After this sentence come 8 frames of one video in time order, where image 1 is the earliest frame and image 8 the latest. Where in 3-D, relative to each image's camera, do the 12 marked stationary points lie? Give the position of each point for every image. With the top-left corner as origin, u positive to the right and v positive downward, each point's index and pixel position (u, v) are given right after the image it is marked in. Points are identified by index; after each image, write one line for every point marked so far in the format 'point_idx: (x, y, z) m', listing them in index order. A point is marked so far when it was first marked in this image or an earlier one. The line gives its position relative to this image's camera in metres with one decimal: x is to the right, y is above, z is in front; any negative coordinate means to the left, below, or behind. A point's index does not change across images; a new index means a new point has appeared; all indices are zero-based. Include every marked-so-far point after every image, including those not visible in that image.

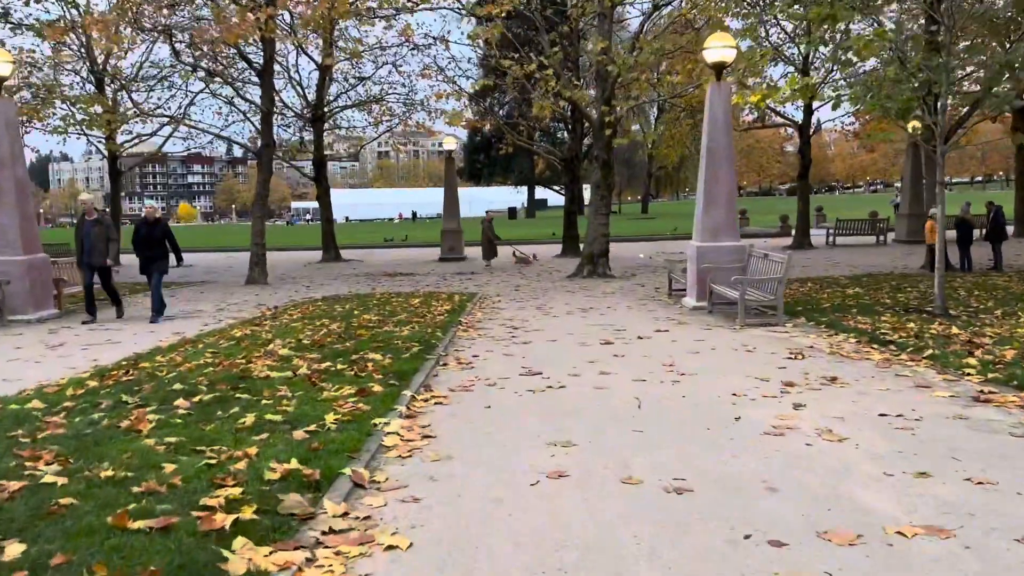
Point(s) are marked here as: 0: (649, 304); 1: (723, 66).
0: (+2.2, -0.3, +13.2) m
1: (+3.1, +3.2, +11.9) m
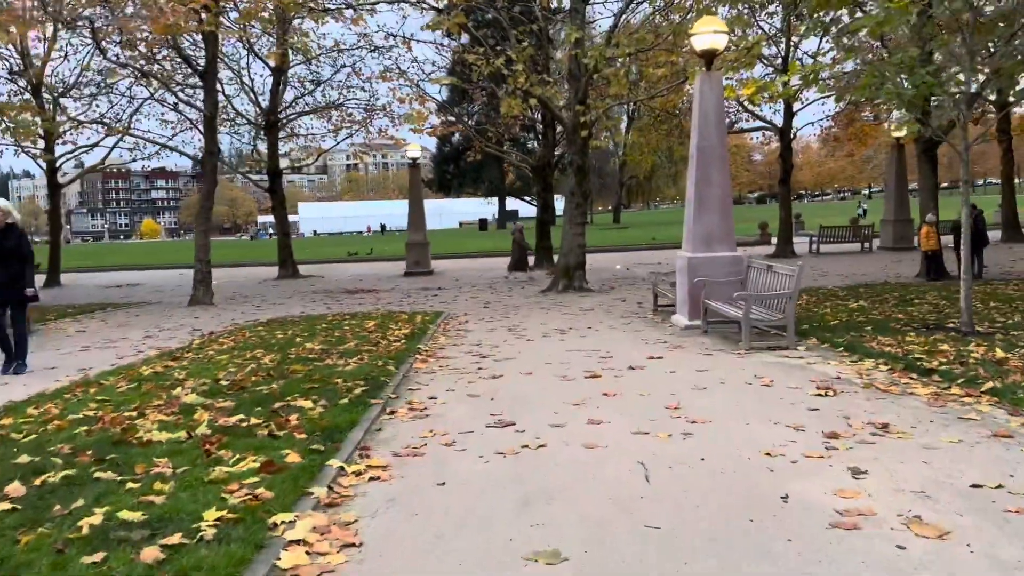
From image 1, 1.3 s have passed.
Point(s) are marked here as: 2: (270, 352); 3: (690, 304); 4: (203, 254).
0: (+1.8, -0.5, +11.7) m
1: (+2.6, +3.0, +10.5) m
2: (-2.7, -0.7, +9.0) m
3: (+2.3, -0.2, +10.6) m
4: (-7.0, +0.8, +18.3) m
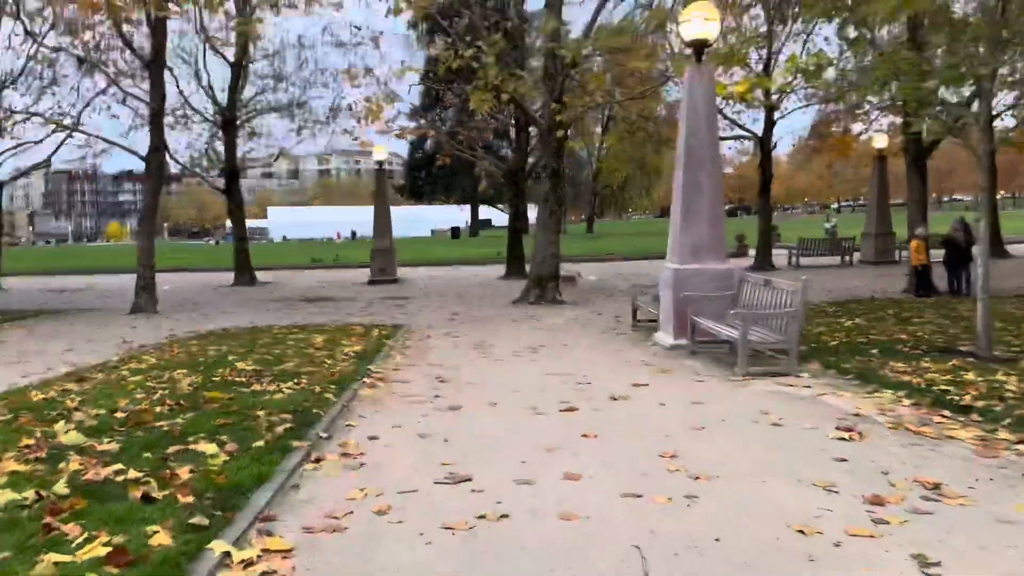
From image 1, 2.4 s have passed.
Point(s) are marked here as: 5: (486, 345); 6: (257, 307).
0: (+1.3, -0.7, +10.6) m
1: (+2.2, +2.8, +9.5) m
2: (-3.1, -0.8, +7.7) m
3: (+1.9, -0.4, +9.5) m
4: (-7.7, +0.6, +16.9) m
5: (-0.3, -0.7, +10.4) m
6: (-5.7, -0.4, +18.1) m
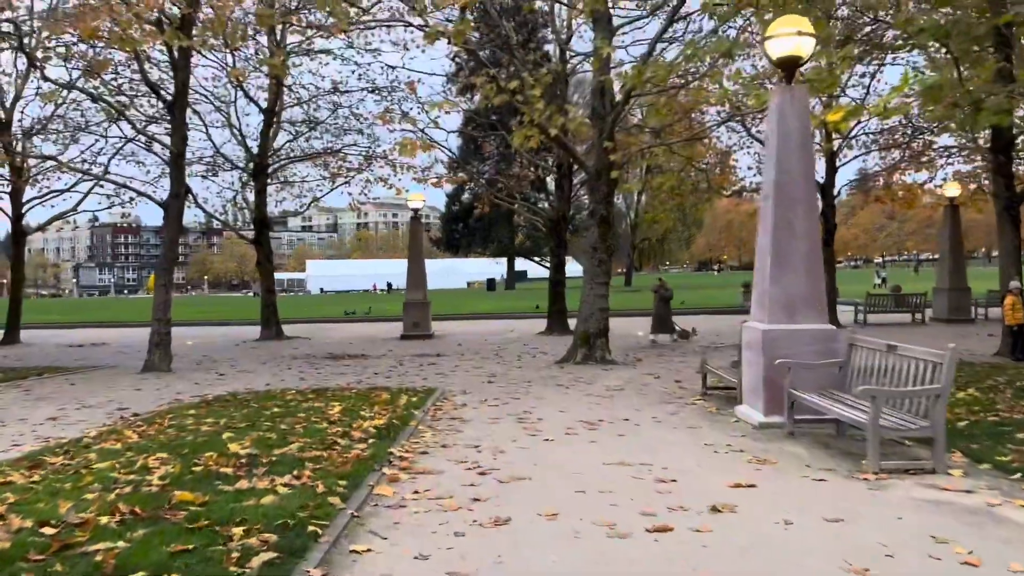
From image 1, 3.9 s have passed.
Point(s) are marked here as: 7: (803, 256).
0: (+1.9, -1.4, +8.9) m
1: (+2.8, +2.2, +7.9) m
2: (-2.6, -1.3, +6.2) m
3: (+2.4, -1.0, +7.8) m
4: (-6.8, -0.5, +15.7) m
5: (+0.2, -1.4, +8.8) m
6: (-4.8, -1.6, +16.7) m
7: (+2.8, +0.3, +7.9) m
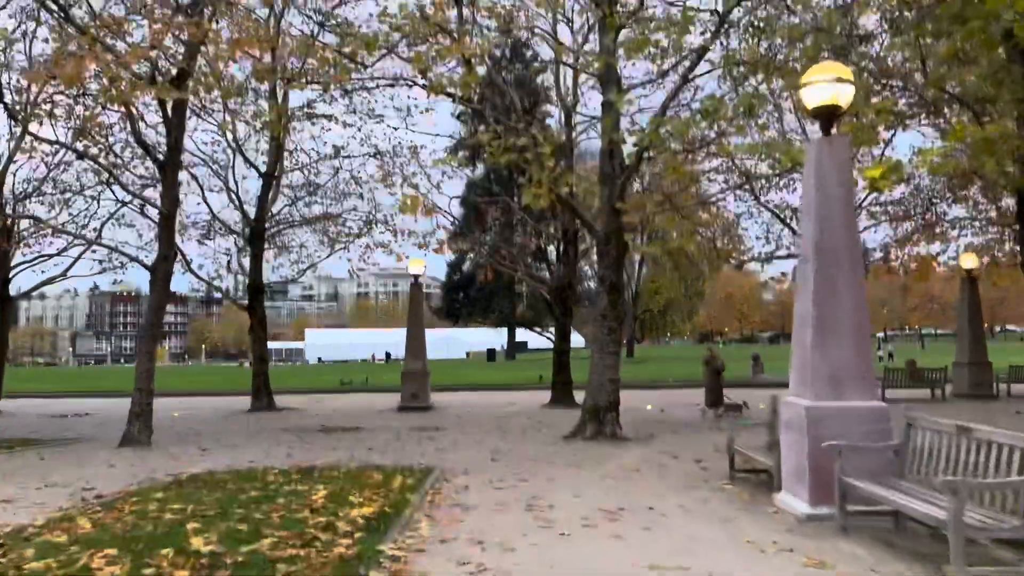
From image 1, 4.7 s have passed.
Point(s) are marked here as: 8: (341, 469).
0: (+2.0, -2.1, +7.9) m
1: (+2.9, +1.6, +7.3) m
2: (-2.5, -1.7, +5.2) m
3: (+2.5, -1.6, +6.8) m
4: (-6.7, -1.7, +14.7) m
5: (+0.3, -2.1, +7.8) m
6: (-4.7, -2.9, +15.6) m
7: (+2.9, -0.3, +7.1) m
8: (-2.1, -2.3, +10.1) m
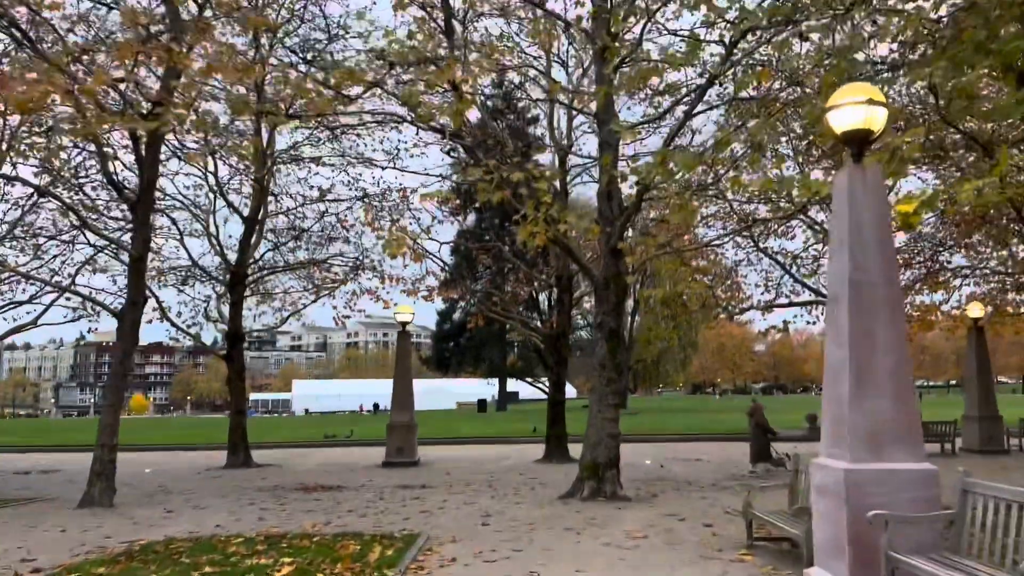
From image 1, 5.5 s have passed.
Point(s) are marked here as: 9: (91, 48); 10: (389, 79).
0: (+1.9, -2.5, +6.9) m
1: (+2.8, +1.2, +6.5) m
2: (-2.6, -2.0, +4.2) m
3: (+2.5, -1.9, +5.9) m
4: (-6.9, -2.5, +13.7) m
5: (+0.3, -2.5, +6.8) m
6: (-4.9, -3.8, +14.5) m
7: (+2.9, -0.7, +6.2) m
8: (-2.2, -2.8, +9.0) m
9: (-6.1, +3.5, +11.8) m
10: (-1.9, +3.2, +12.3) m
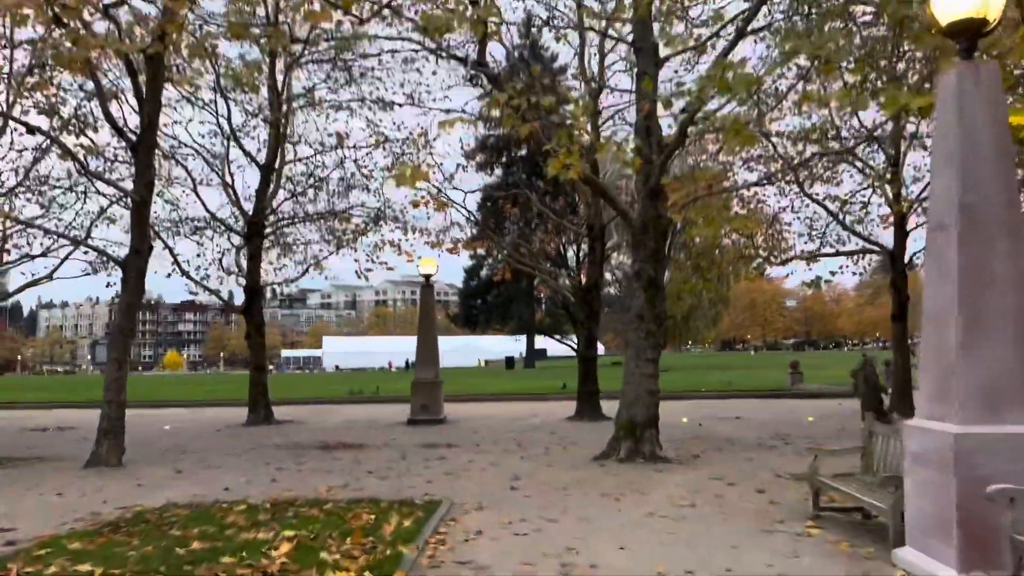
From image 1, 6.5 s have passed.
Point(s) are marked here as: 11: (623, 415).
0: (+2.2, -2.0, +5.9) m
1: (+3.1, +1.7, +5.3) m
2: (-2.4, -1.6, +3.3) m
3: (+2.7, -1.5, +4.8) m
4: (-6.4, -1.7, +12.9) m
5: (+0.5, -2.0, +5.8) m
6: (-4.4, -2.9, +13.8) m
7: (+3.1, -0.2, +5.0) m
8: (-1.9, -2.2, +8.2) m
9: (-5.7, +4.2, +10.7) m
10: (-1.5, +4.0, +11.1) m
11: (+1.7, -2.0, +12.7) m
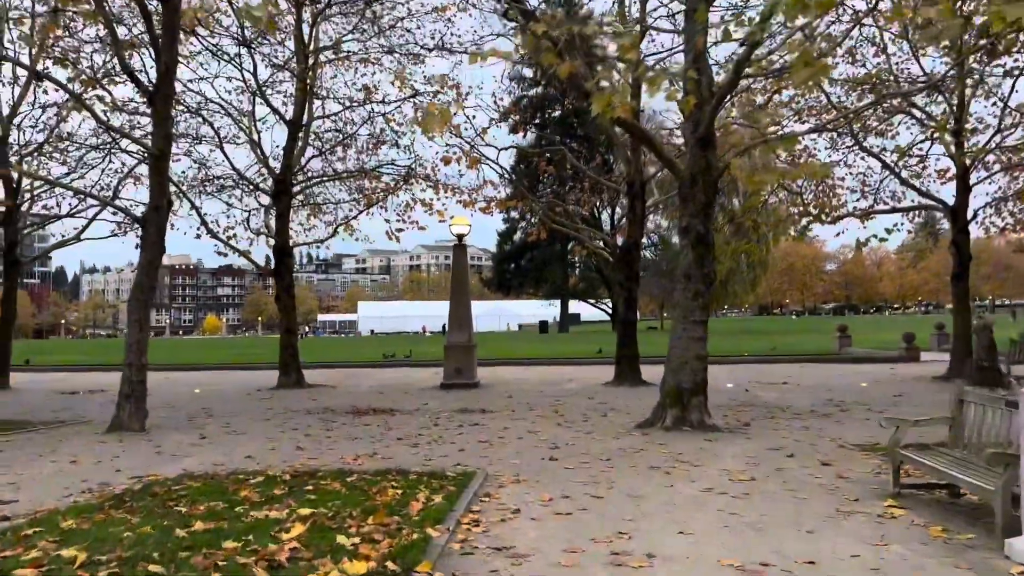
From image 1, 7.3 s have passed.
0: (+2.4, -1.6, +5.1) m
1: (+3.3, +2.0, +4.2) m
2: (-2.2, -1.4, +2.7) m
3: (+2.9, -1.2, +4.0) m
4: (-5.8, -1.0, +12.4) m
5: (+0.8, -1.6, +5.1) m
6: (-3.8, -2.2, +13.2) m
7: (+3.3, +0.1, +4.1) m
8: (-1.5, -1.7, +7.5) m
9: (-5.3, +4.7, +9.9) m
10: (-1.0, +4.5, +10.2) m
11: (+2.3, -1.4, +11.9) m
